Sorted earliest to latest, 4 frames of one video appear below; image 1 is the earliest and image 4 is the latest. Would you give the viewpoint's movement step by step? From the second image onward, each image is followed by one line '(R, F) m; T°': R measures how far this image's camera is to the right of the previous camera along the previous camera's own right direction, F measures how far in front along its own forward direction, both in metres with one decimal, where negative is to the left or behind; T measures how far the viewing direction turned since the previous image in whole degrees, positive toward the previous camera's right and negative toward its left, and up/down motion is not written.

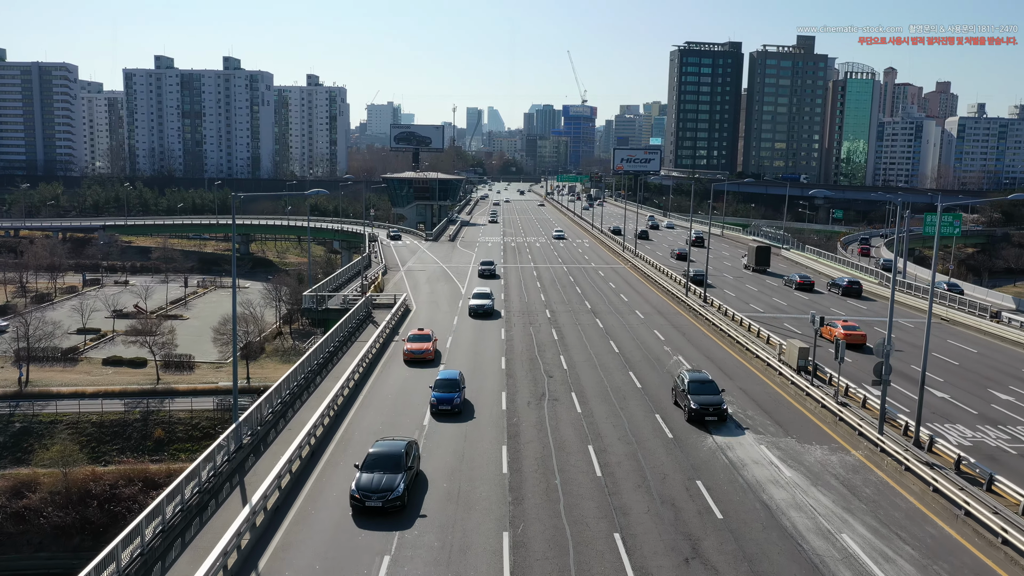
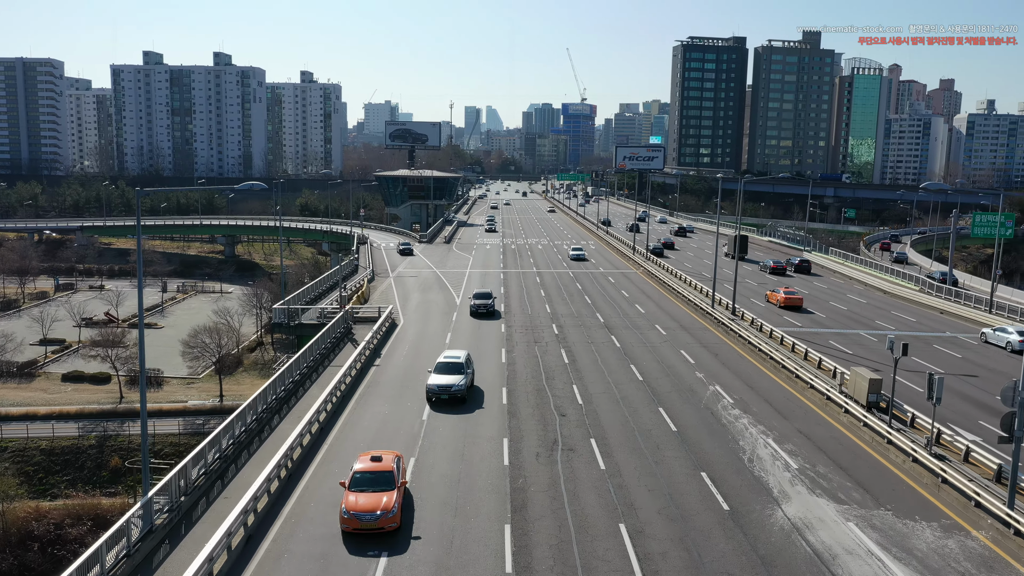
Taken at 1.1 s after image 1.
(-0.1, +6.1) m; 0°
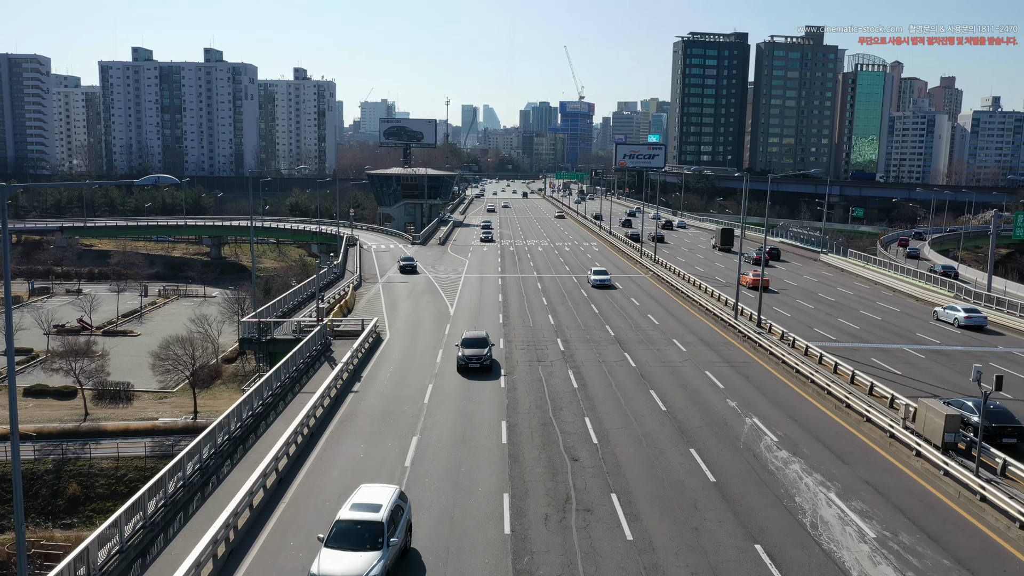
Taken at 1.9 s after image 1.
(-0.1, +4.5) m; 0°
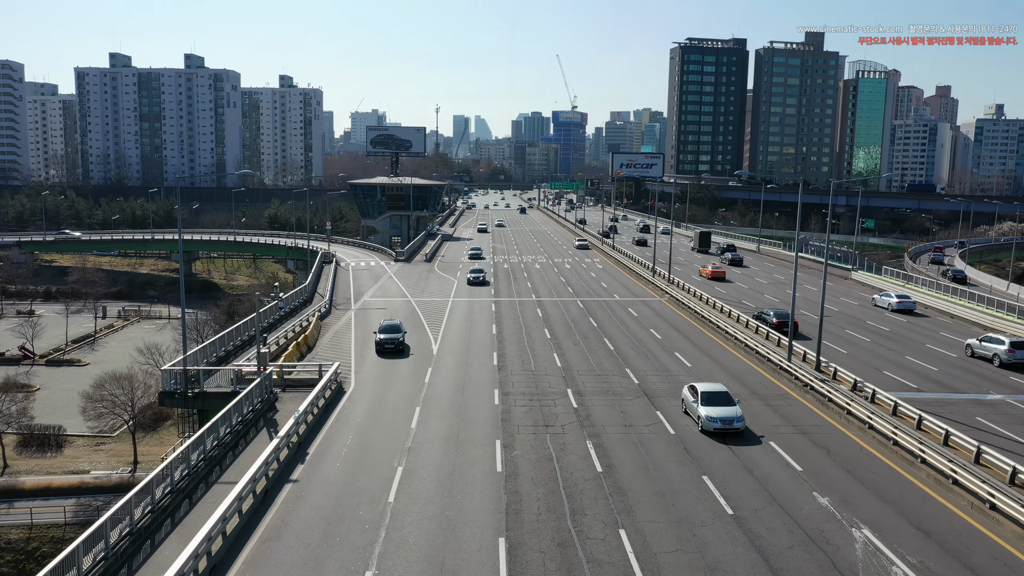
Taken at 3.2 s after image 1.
(-0.2, +7.8) m; +1°
